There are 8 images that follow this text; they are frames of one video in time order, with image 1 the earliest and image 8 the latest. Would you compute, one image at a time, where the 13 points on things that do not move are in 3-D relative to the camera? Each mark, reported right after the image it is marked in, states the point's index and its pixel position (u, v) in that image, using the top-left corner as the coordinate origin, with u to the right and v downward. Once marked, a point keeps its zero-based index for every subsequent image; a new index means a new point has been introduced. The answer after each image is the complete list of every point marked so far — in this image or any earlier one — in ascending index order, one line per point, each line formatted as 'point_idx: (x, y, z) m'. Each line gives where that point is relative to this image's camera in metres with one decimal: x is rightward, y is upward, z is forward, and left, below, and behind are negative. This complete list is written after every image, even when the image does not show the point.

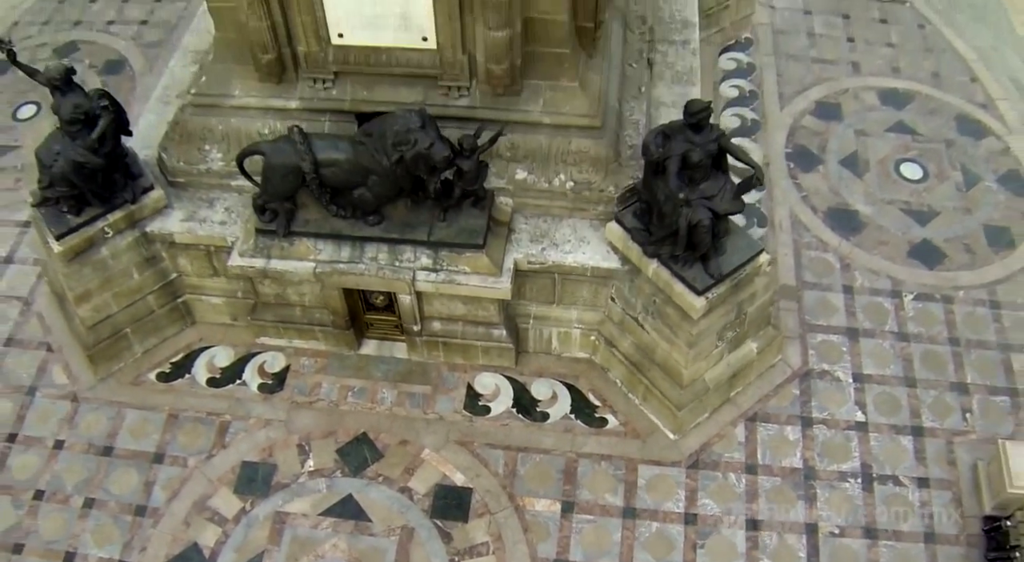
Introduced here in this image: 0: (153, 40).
0: (-7.0, +4.6, +17.3) m
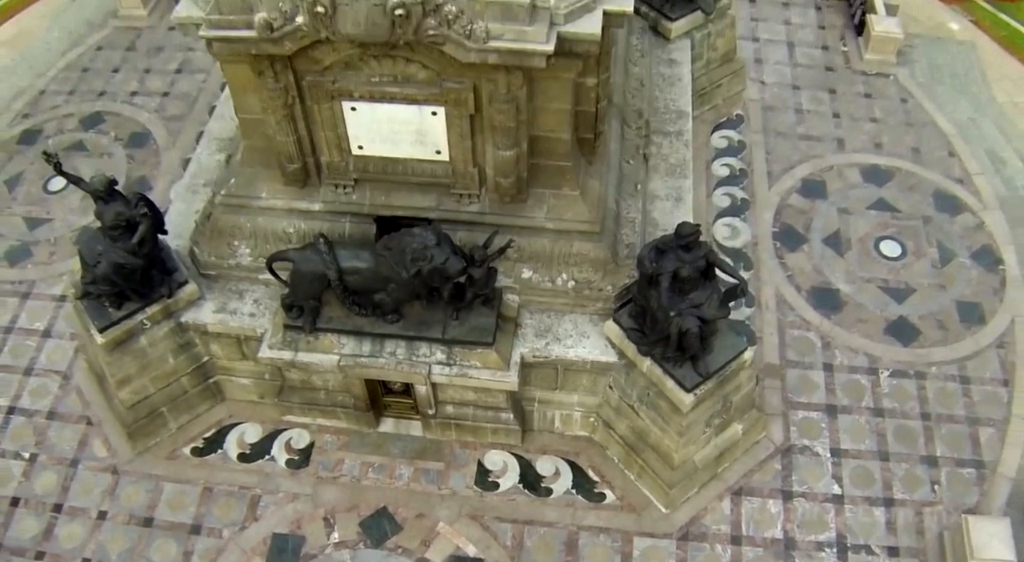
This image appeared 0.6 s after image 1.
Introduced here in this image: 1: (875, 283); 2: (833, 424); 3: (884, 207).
0: (-6.9, +3.4, +18.3) m
1: (+6.5, 0.0, +16.0) m
2: (+5.2, -2.3, +14.7) m
3: (+7.0, +1.4, +16.9) m
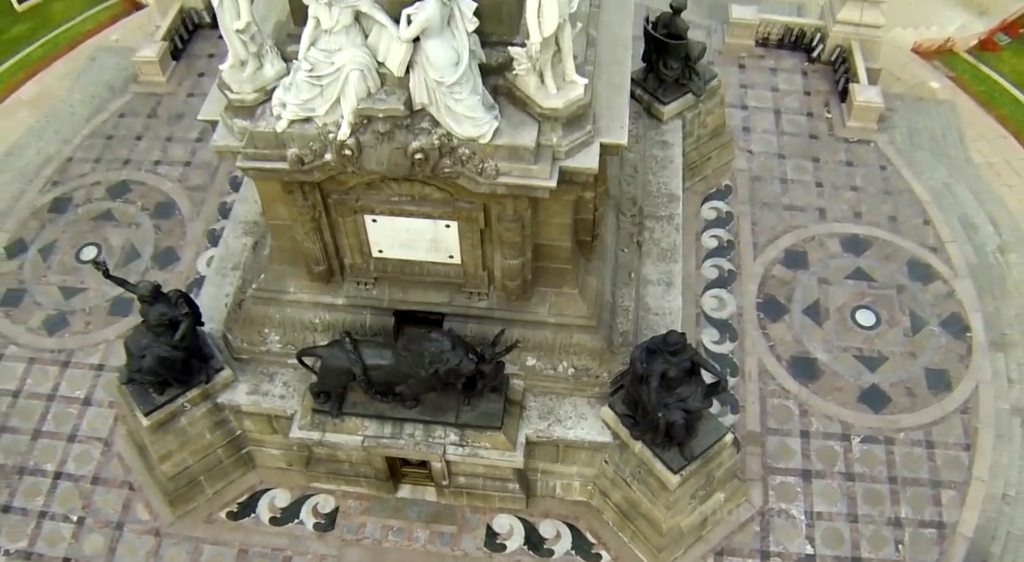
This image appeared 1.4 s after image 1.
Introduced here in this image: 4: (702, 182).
0: (-6.8, +2.1, +19.5) m
1: (+6.5, -1.4, +17.5) m
2: (+5.3, -3.7, +16.2) m
3: (+7.1, +0.1, +18.3) m
4: (+4.0, +2.1, +19.2) m
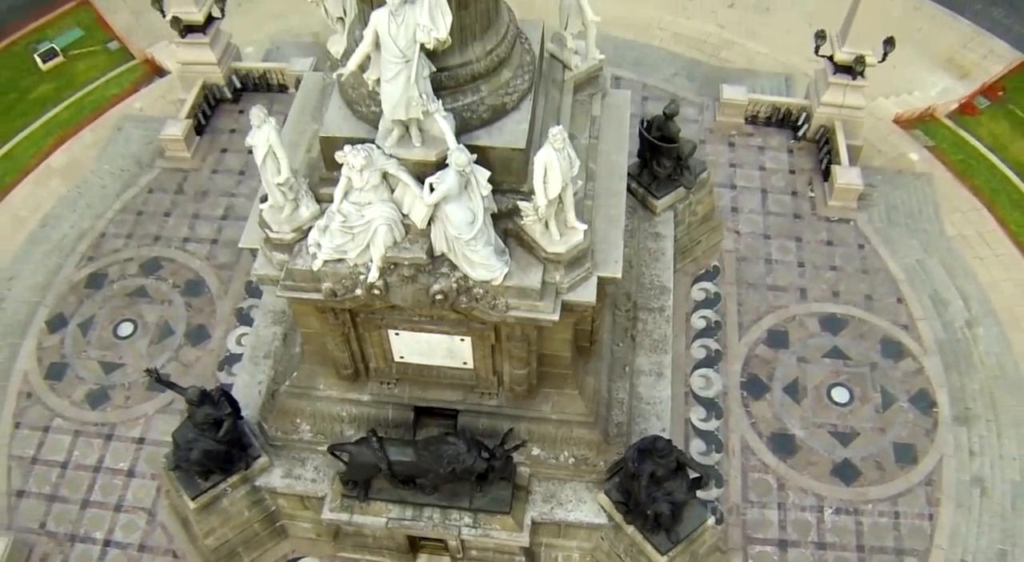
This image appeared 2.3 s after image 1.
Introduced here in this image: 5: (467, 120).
0: (-6.7, +0.5, +21.1) m
1: (+6.7, -3.1, +19.2) m
2: (+5.4, -5.5, +18.0) m
3: (+7.2, -1.6, +19.9) m
4: (+4.1, +0.4, +20.8) m
5: (-0.7, +2.4, +13.9) m
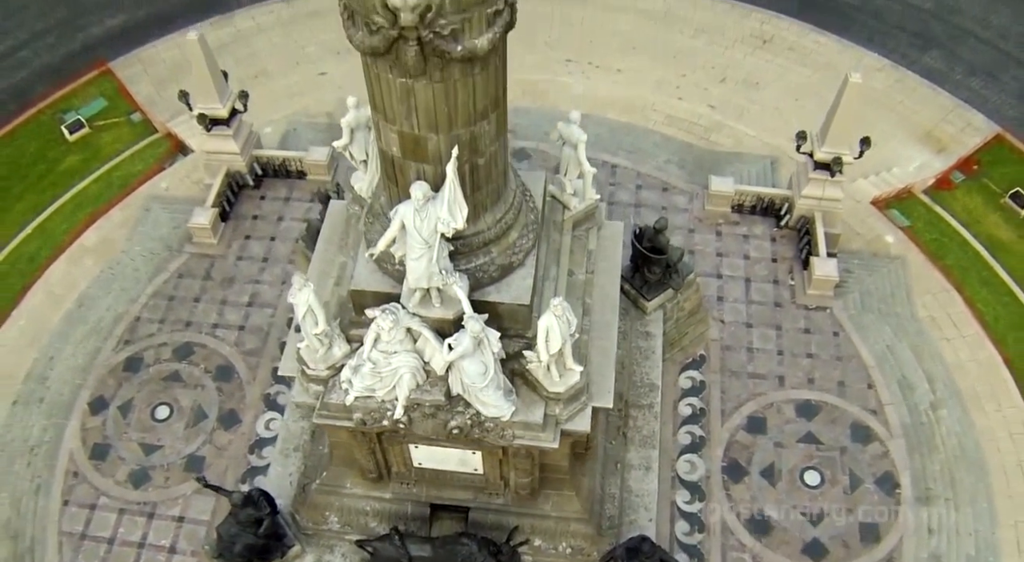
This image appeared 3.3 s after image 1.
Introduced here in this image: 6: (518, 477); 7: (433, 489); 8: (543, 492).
0: (-6.6, -1.7, +23.0) m
1: (+6.7, -5.4, +21.2) m
2: (+5.5, -7.8, +20.1) m
3: (+7.3, -3.9, +21.9) m
4: (+4.2, -1.8, +22.7) m
5: (-0.6, 0.0, +15.7) m
6: (+0.1, -3.9, +17.6) m
7: (-1.7, -4.3, +18.6) m
8: (+0.6, -4.3, +18.6) m
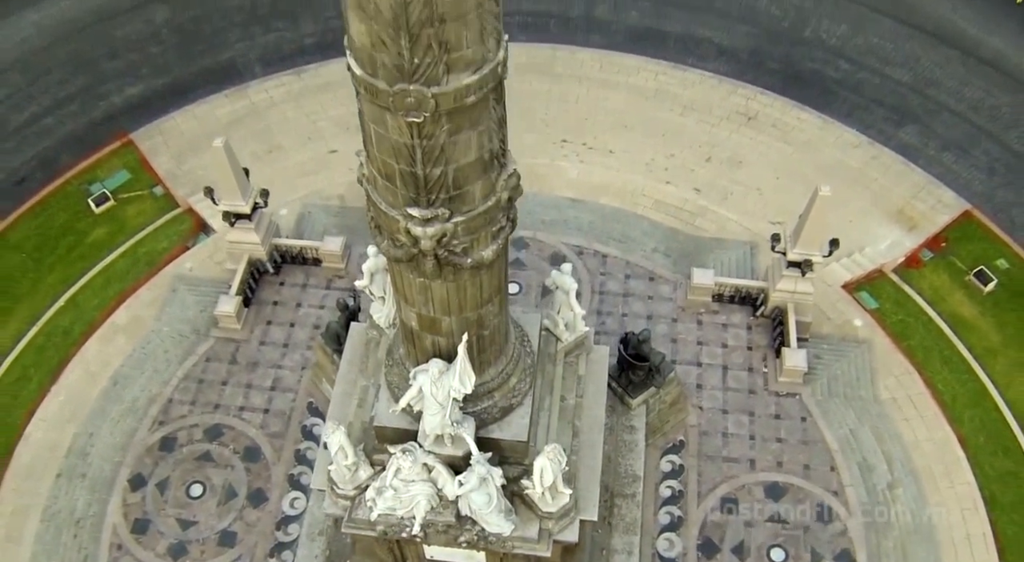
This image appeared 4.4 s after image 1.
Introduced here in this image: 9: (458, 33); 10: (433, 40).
0: (-6.6, -4.2, +25.4) m
1: (+6.7, -8.0, +23.8) m
2: (+5.4, -10.4, +22.8) m
3: (+7.2, -6.5, +24.5) m
4: (+4.2, -4.4, +25.2) m
5: (-0.6, -2.8, +18.1) m
6: (+0.1, -6.6, +20.2) m
7: (-1.7, -7.0, +21.2) m
8: (+0.6, -7.0, +21.1) m
9: (-0.7, +3.3, +12.1) m
10: (-1.0, +3.2, +12.1) m
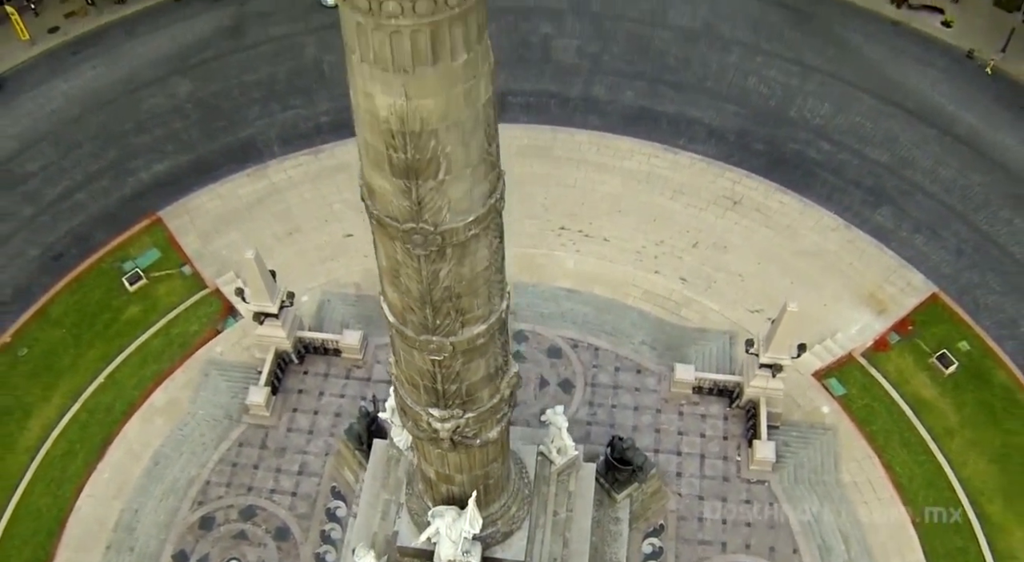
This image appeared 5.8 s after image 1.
0: (-6.6, -7.2, +28.5) m
1: (+6.6, -11.3, +27.1) m
2: (+5.4, -13.7, +26.2) m
3: (+7.2, -9.7, +27.7) m
4: (+4.2, -7.5, +28.3) m
5: (-0.6, -6.2, +21.2) m
6: (0.0, -9.9, +23.4) m
7: (-1.8, -10.2, +24.4) m
8: (+0.5, -10.3, +24.4) m
9: (-0.7, -0.3, +15.0) m
10: (-1.0, -0.5, +14.9) m
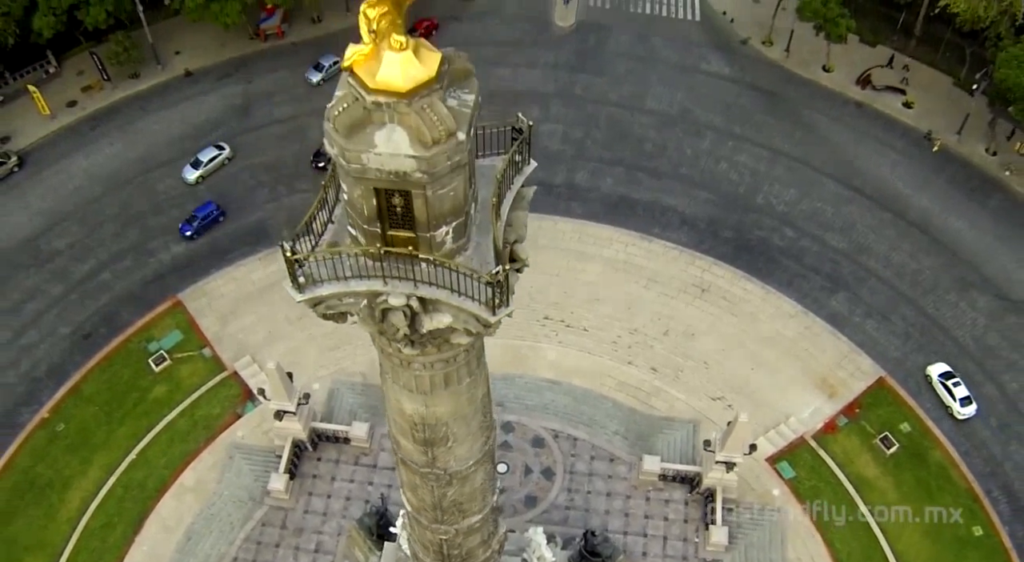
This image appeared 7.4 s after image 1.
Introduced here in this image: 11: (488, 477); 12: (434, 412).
0: (-7.1, -11.0, +32.7) m
1: (+6.1, -15.2, +31.6) m
2: (+4.8, -17.7, +30.8) m
3: (+6.7, -13.7, +32.2) m
4: (+3.7, -11.4, +32.6) m
5: (-0.9, -10.3, +25.4) m
6: (-0.4, -14.0, +27.8) m
7: (-2.2, -14.2, +28.8) m
8: (+0.1, -14.3, +28.8) m
9: (-0.9, -4.7, +19.0) m
10: (-1.2, -4.9, +18.9) m
11: (-0.5, -4.2, +19.1) m
12: (-1.4, -2.4, +16.3) m
